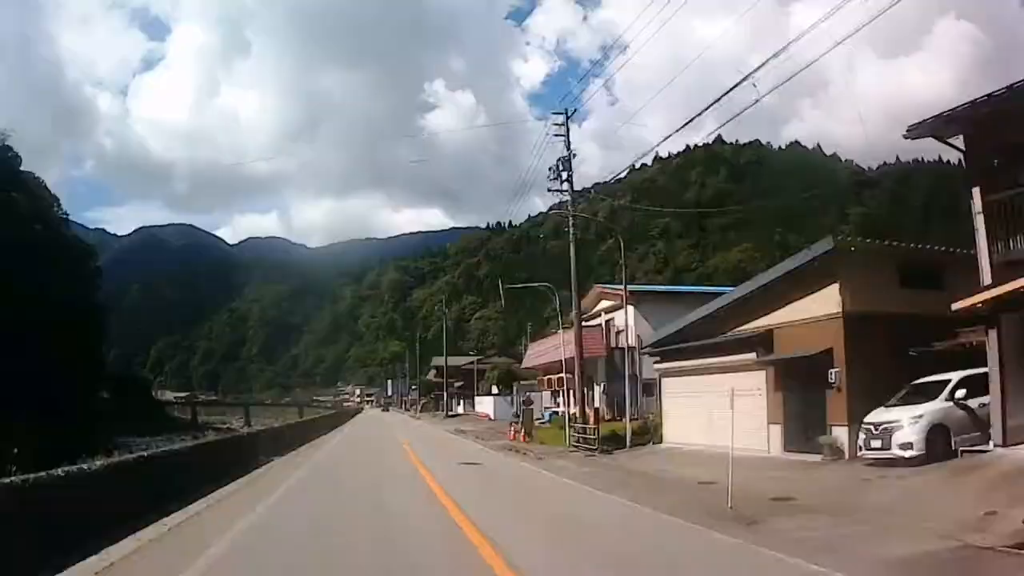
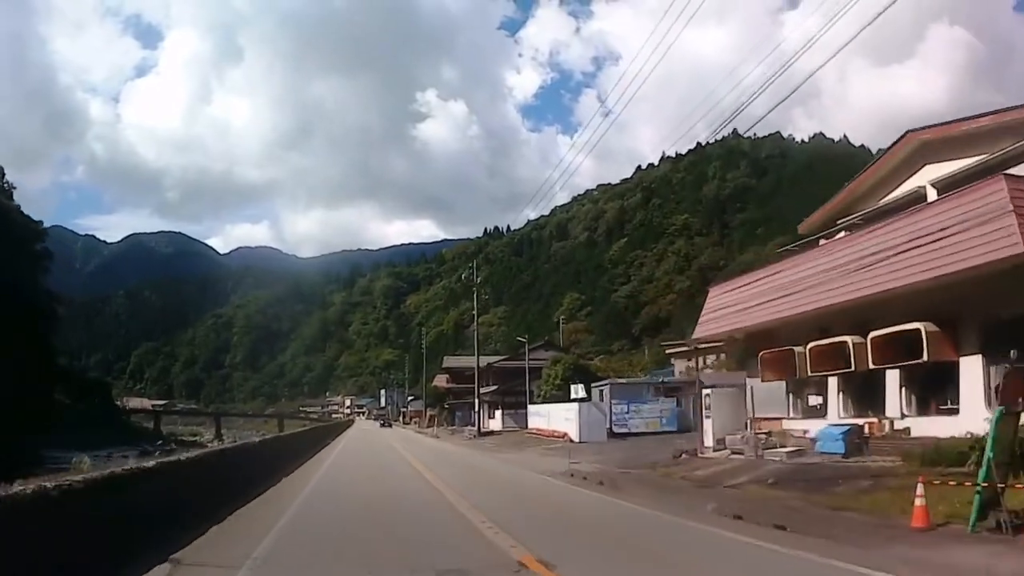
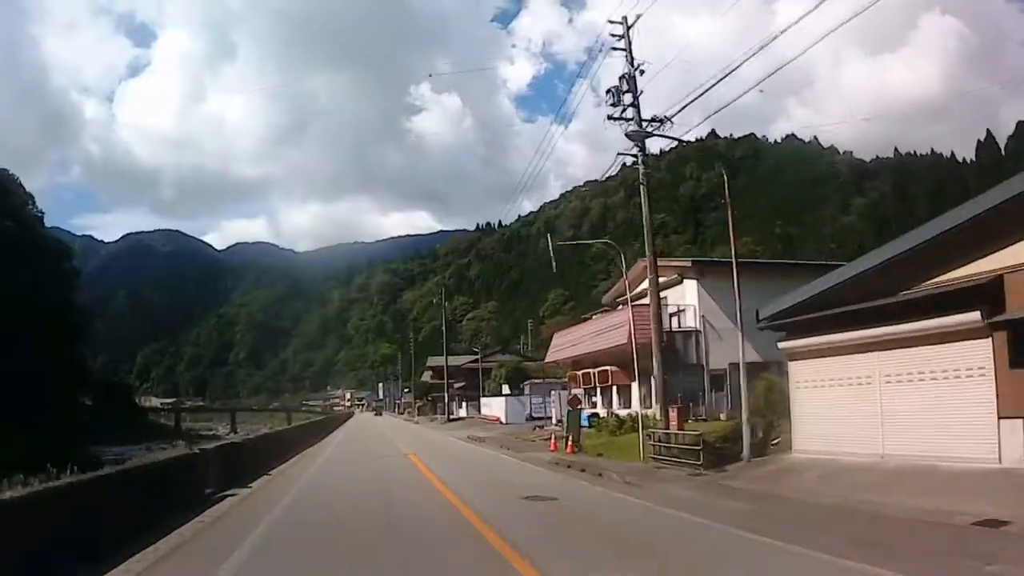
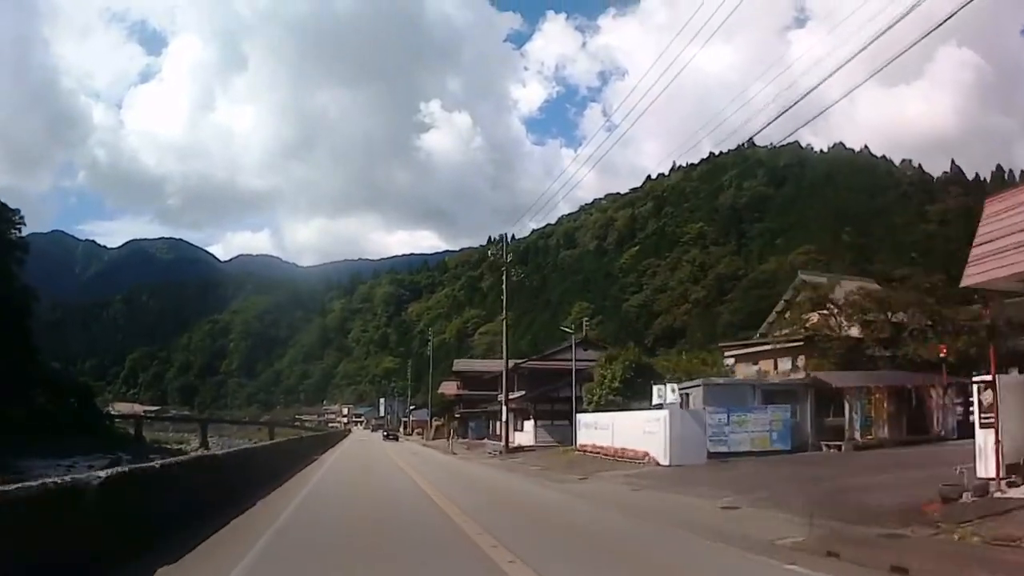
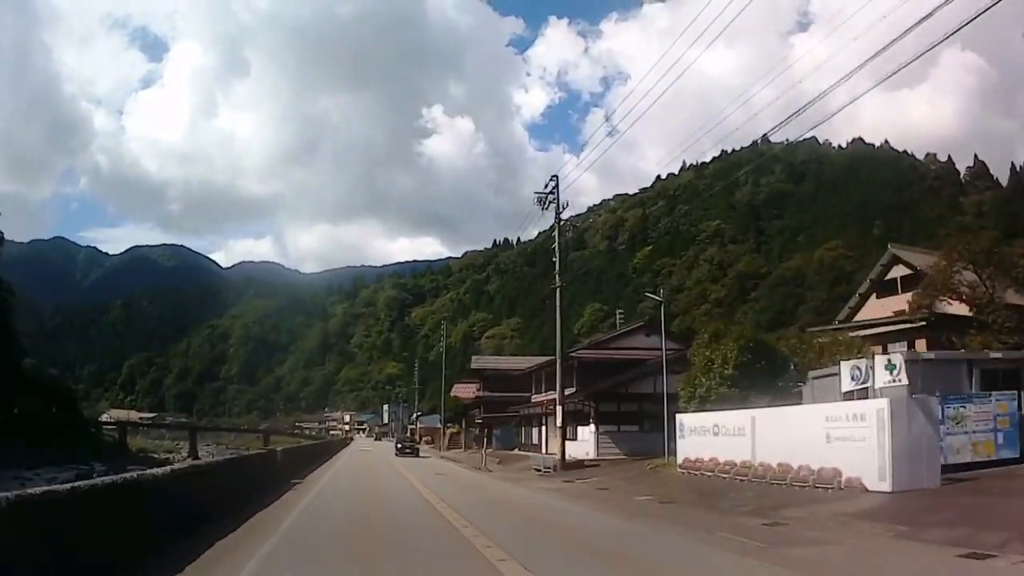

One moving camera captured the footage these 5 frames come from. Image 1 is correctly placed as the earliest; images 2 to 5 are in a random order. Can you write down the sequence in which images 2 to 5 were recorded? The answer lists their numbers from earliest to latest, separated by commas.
3, 2, 4, 5
